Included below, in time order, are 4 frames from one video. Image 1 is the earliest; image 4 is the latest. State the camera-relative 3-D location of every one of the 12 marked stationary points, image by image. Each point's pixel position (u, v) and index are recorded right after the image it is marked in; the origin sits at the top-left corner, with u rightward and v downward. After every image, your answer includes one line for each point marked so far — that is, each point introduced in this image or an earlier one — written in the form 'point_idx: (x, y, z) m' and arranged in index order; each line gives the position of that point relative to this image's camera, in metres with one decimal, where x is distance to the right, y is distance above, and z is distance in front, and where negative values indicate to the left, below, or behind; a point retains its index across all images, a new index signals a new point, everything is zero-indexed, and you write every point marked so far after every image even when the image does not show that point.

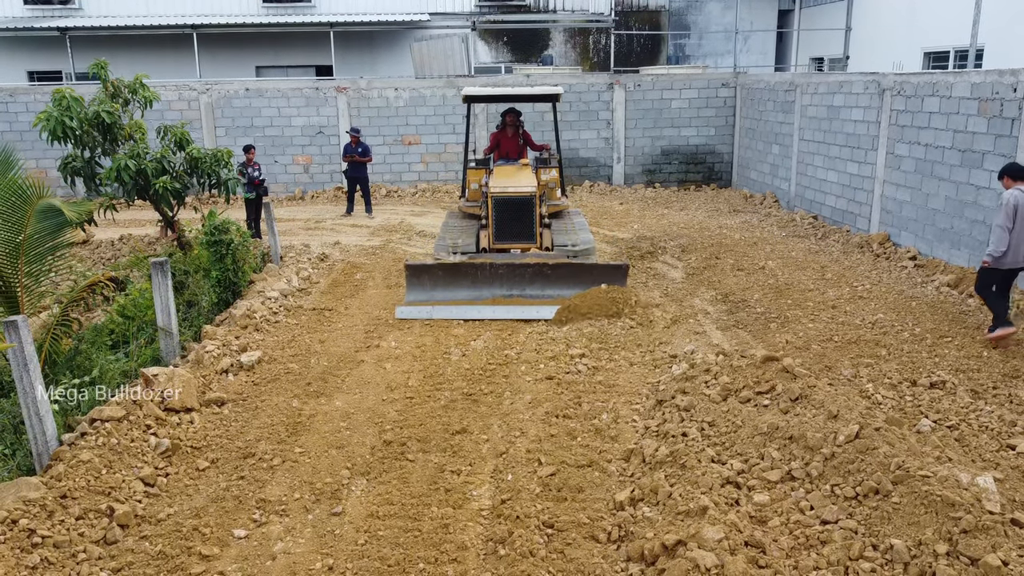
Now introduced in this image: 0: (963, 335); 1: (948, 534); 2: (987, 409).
0: (+4.0, -0.4, +6.8) m
1: (+1.9, -1.1, +3.3) m
2: (+3.2, -0.8, +5.2) m
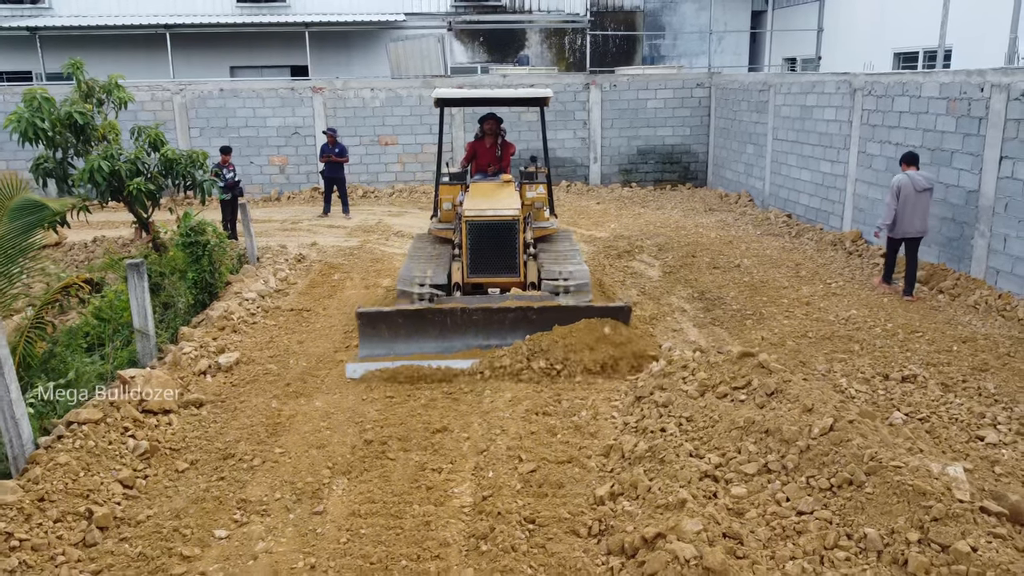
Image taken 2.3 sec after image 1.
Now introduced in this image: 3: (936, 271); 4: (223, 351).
0: (+3.8, -0.4, +7.0) m
1: (+1.8, -1.0, +3.4) m
2: (+3.1, -0.8, +5.4) m
3: (+4.6, +0.2, +8.4) m
4: (-2.6, -0.5, +6.8) m
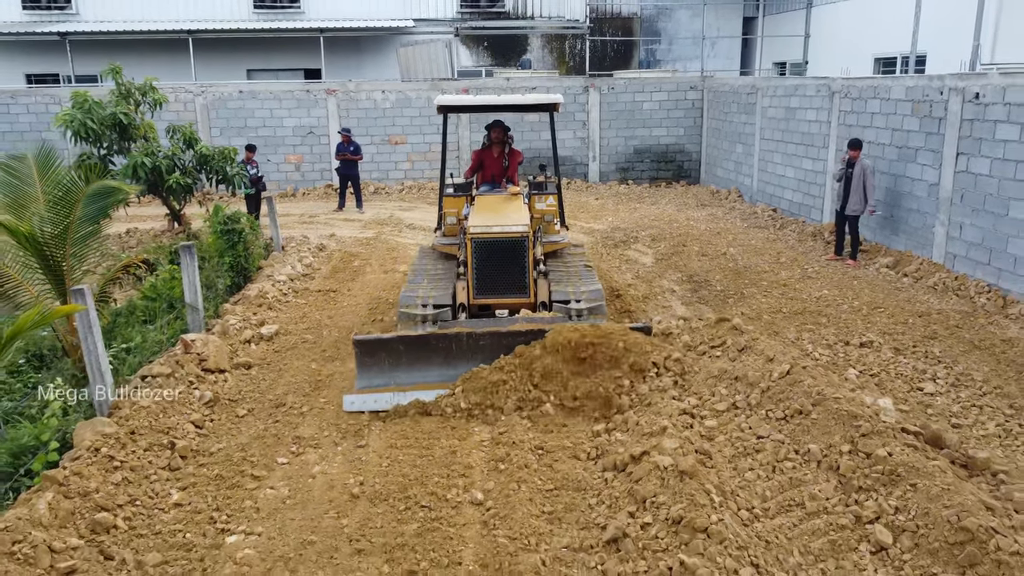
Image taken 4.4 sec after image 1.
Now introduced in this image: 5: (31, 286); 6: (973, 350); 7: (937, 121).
0: (+3.9, -0.2, +7.8) m
1: (+1.9, -0.8, +4.3) m
2: (+3.2, -0.6, +6.2) m
3: (+4.7, +0.4, +9.2) m
4: (-2.5, -0.4, +7.7) m
5: (-4.2, 0.0, +6.8) m
6: (+4.0, -0.5, +6.6) m
7: (+4.8, +1.9, +8.8) m
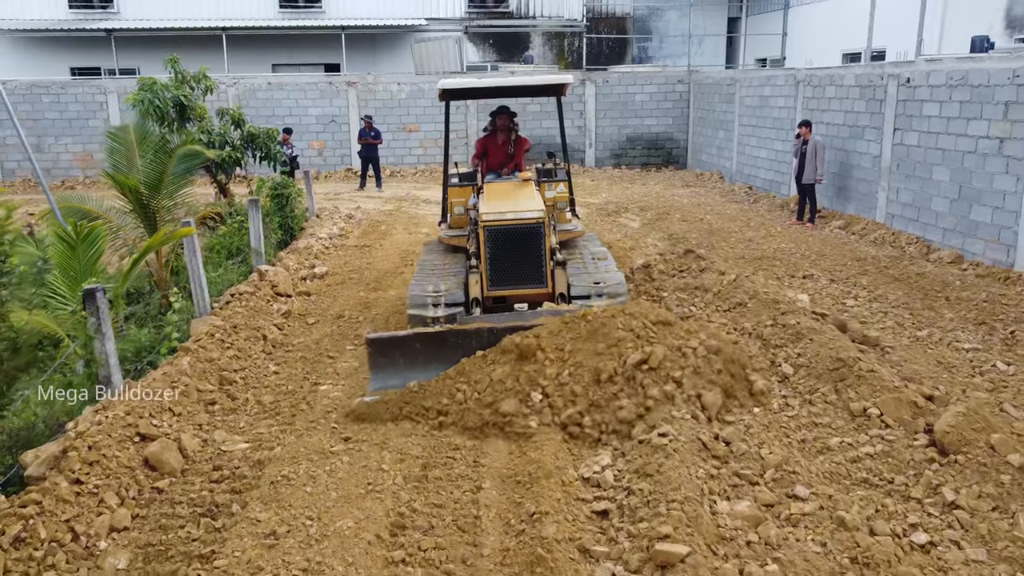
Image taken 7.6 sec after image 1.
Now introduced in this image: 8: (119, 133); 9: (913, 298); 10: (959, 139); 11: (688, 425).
0: (+4.0, +0.4, +9.4) m
1: (+2.0, -0.2, +5.9) m
2: (+3.3, 0.0, +7.8) m
3: (+4.8, +1.0, +10.8) m
4: (-2.4, +0.3, +9.3) m
5: (-4.1, +0.6, +8.4) m
6: (+4.1, +0.1, +8.2) m
7: (+4.9, +2.5, +10.4) m
8: (-4.3, +1.7, +8.4) m
9: (+3.9, -0.1, +7.6) m
10: (+5.1, +1.7, +8.8) m
11: (+1.0, -0.8, +4.5) m
